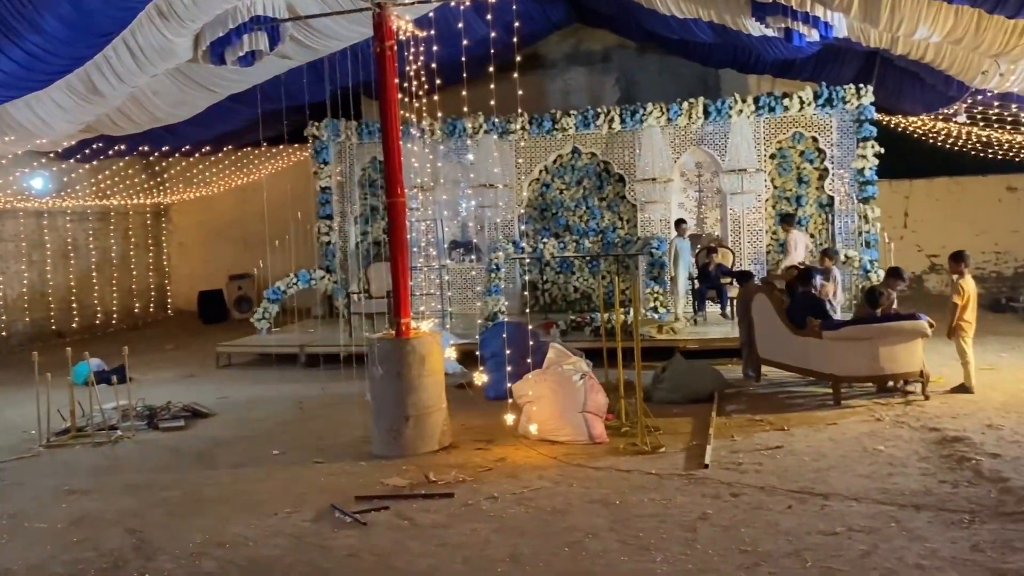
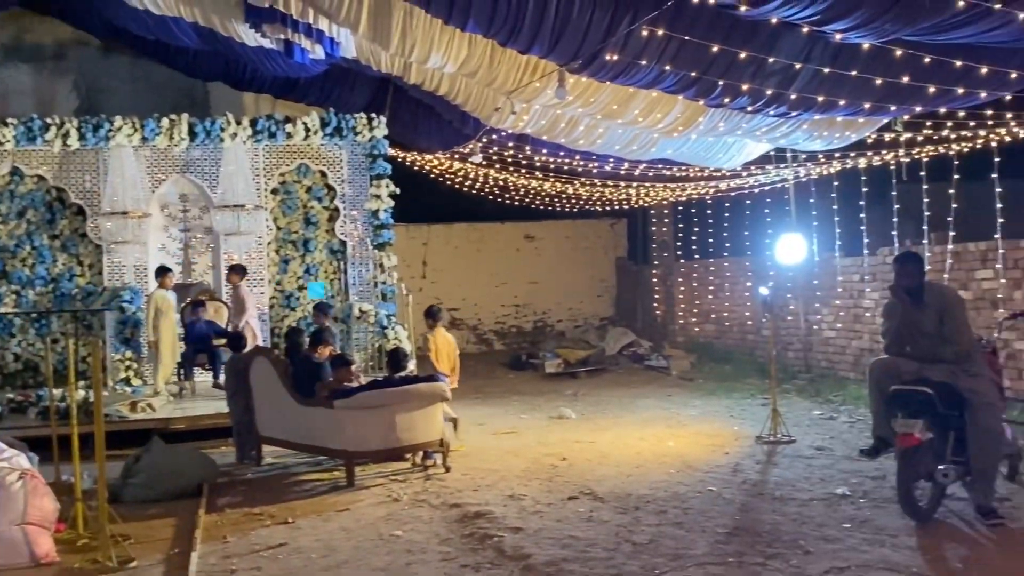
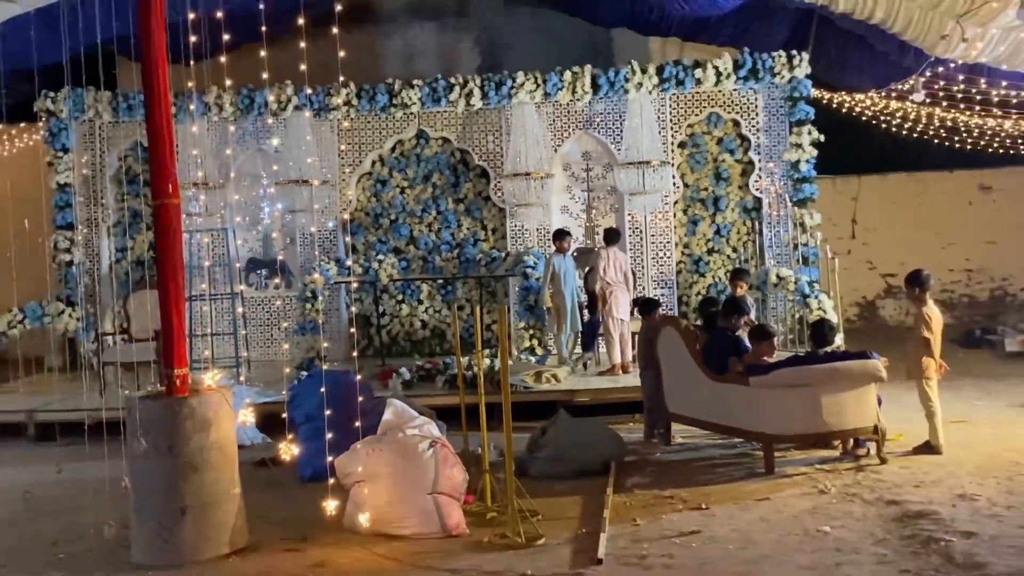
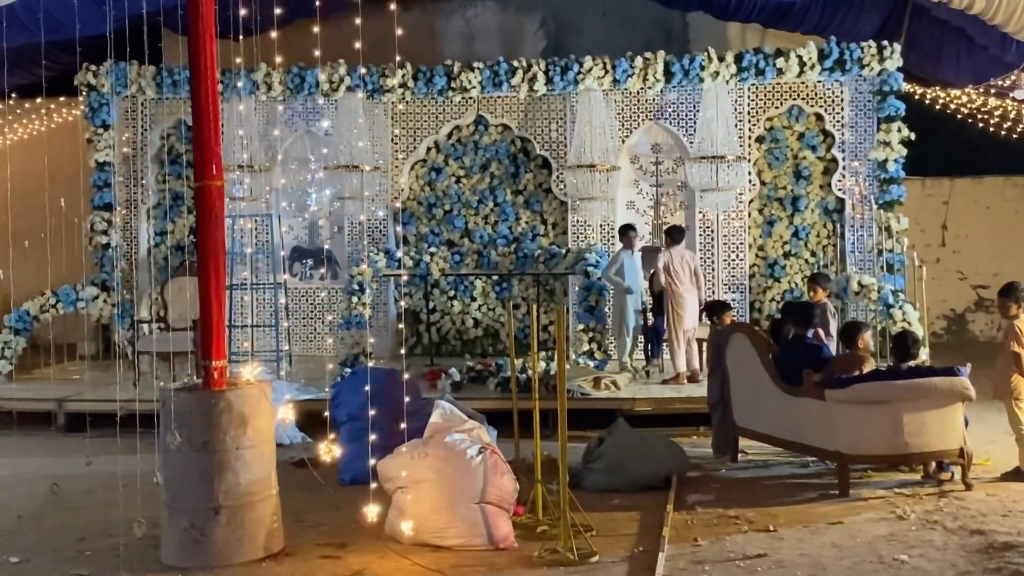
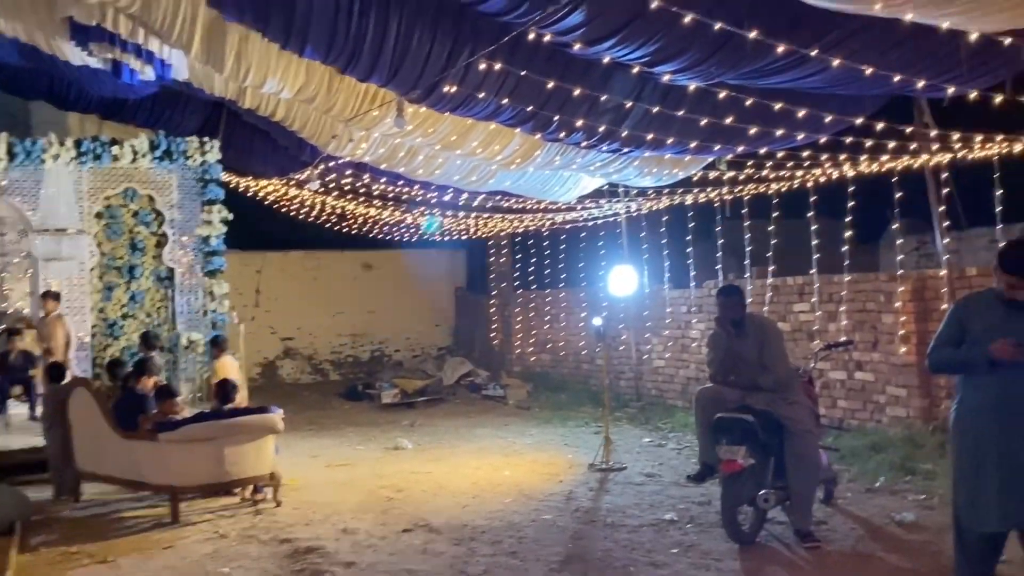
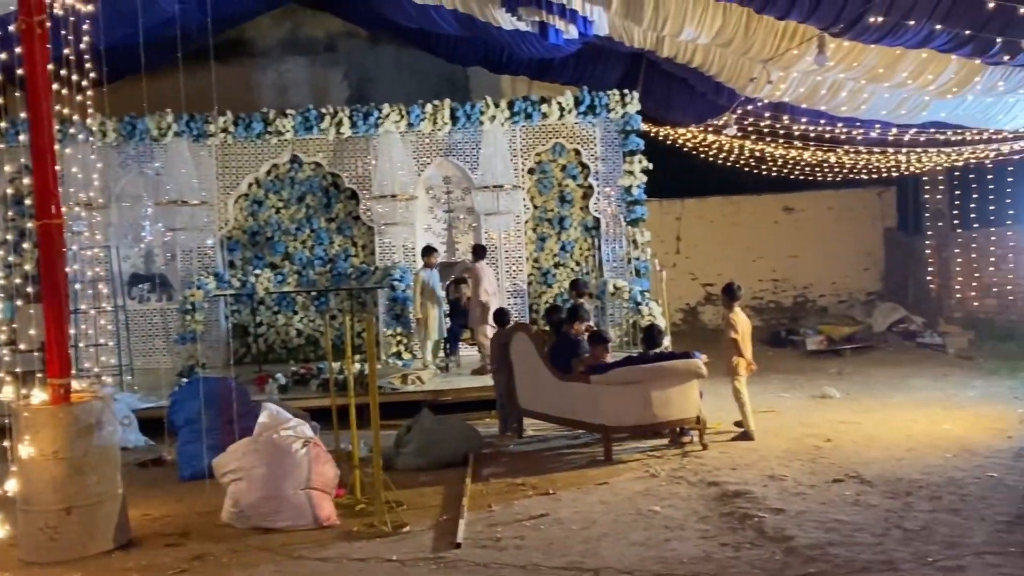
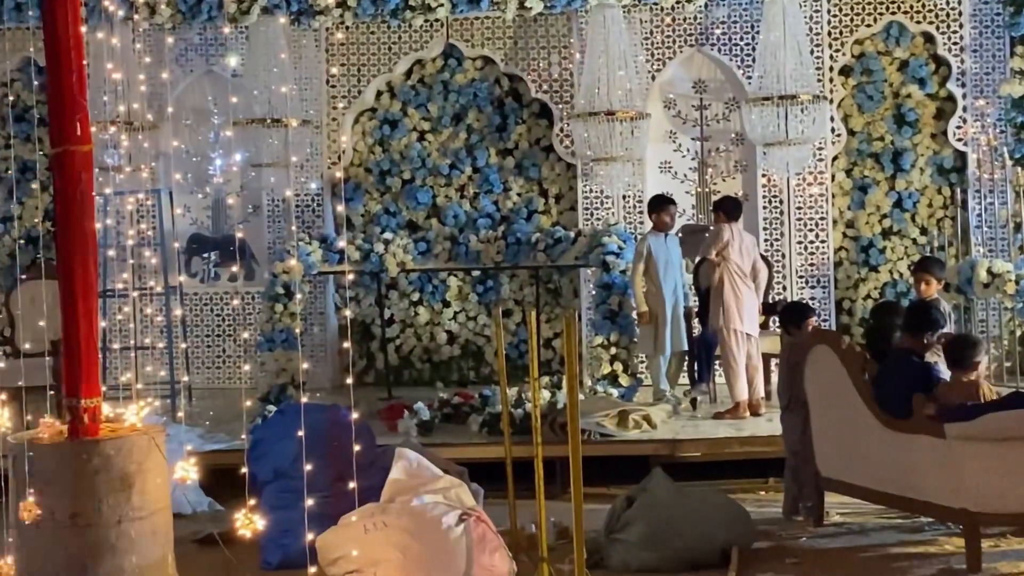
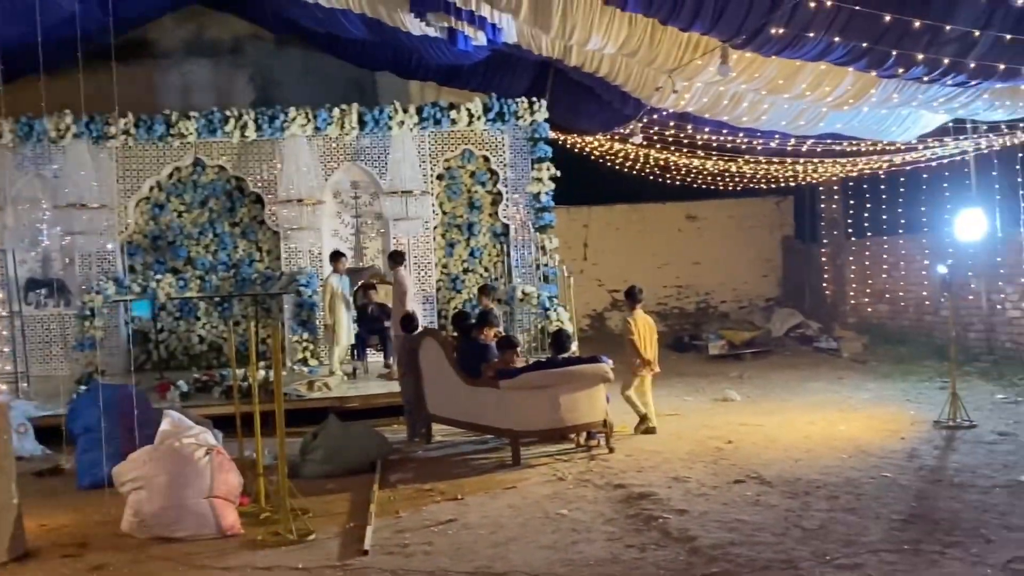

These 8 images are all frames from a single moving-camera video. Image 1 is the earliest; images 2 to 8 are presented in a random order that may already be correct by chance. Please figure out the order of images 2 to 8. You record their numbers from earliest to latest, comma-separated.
4, 7, 3, 6, 8, 2, 5
